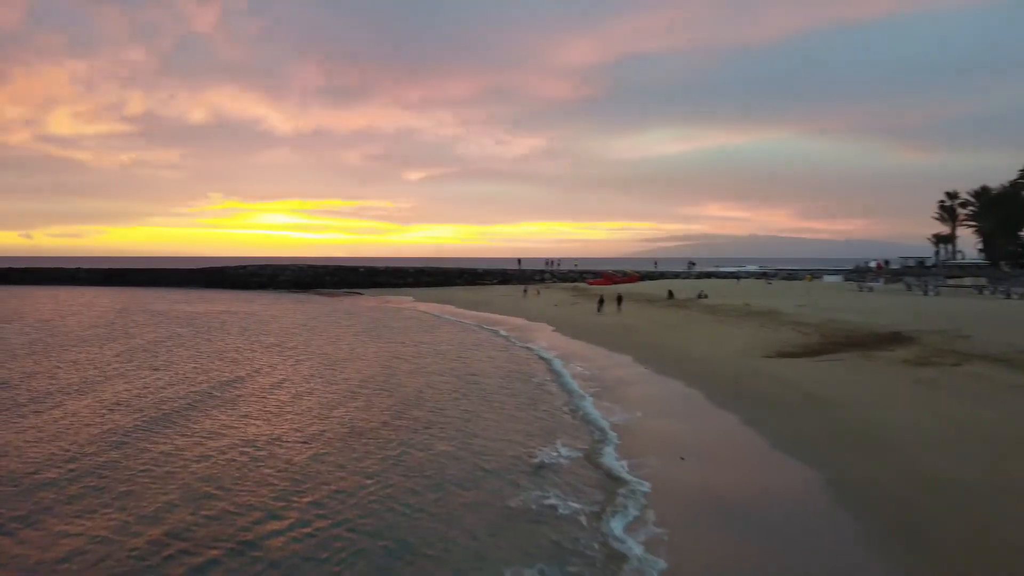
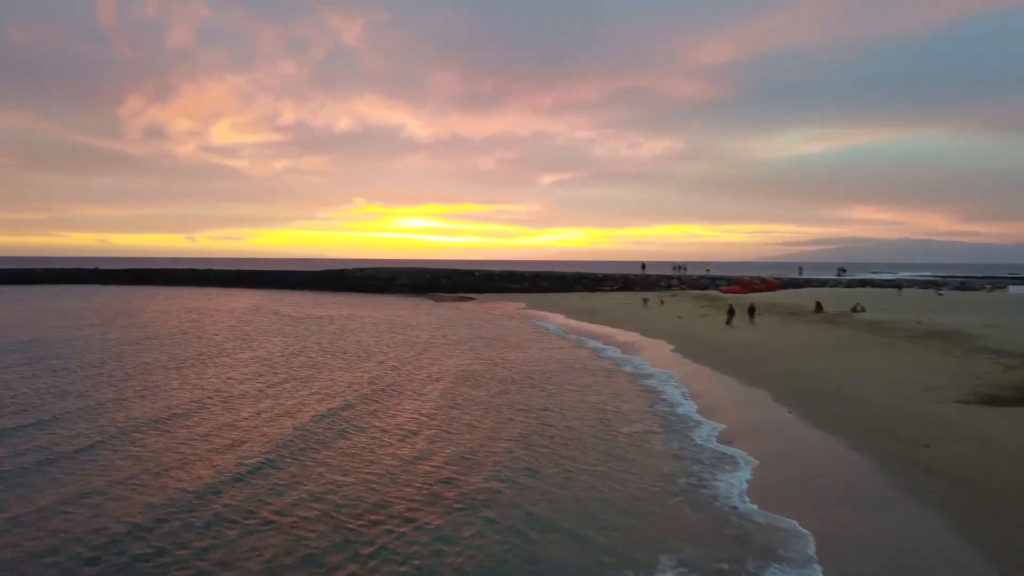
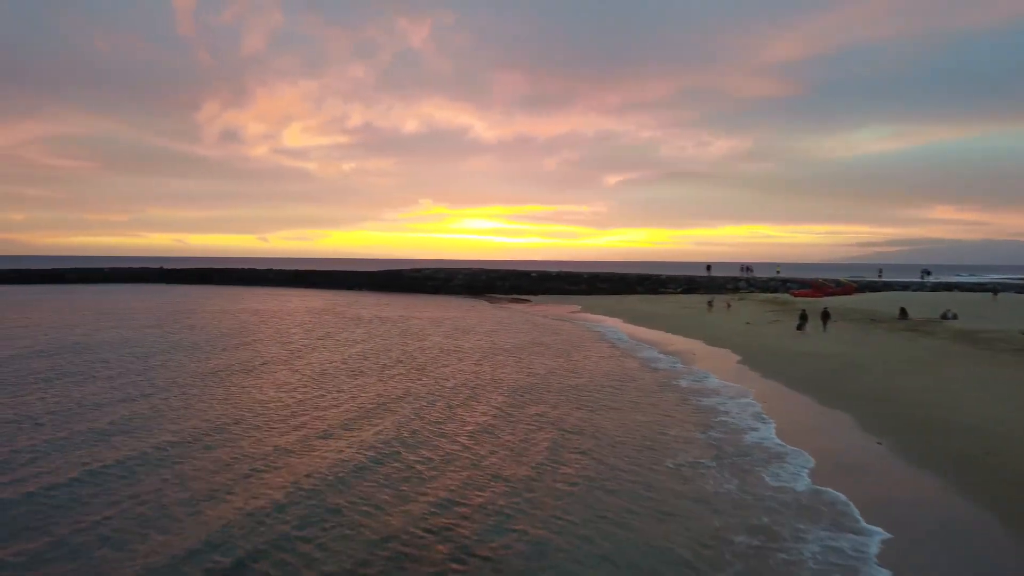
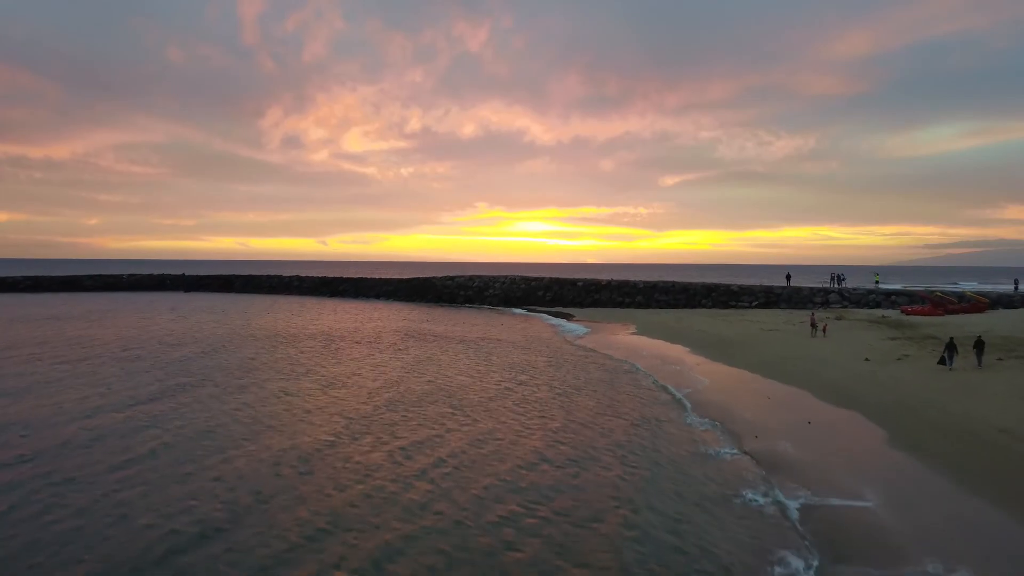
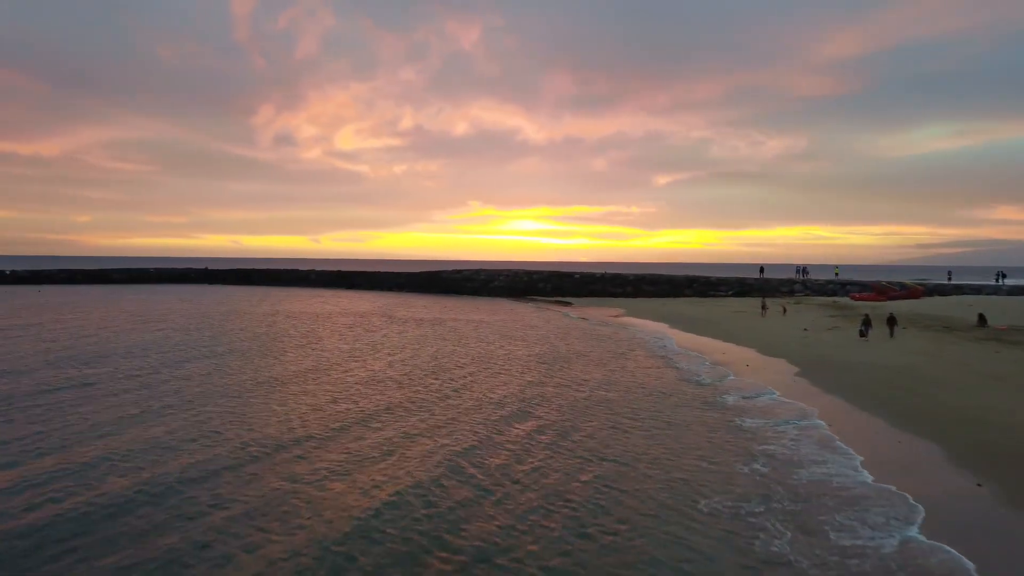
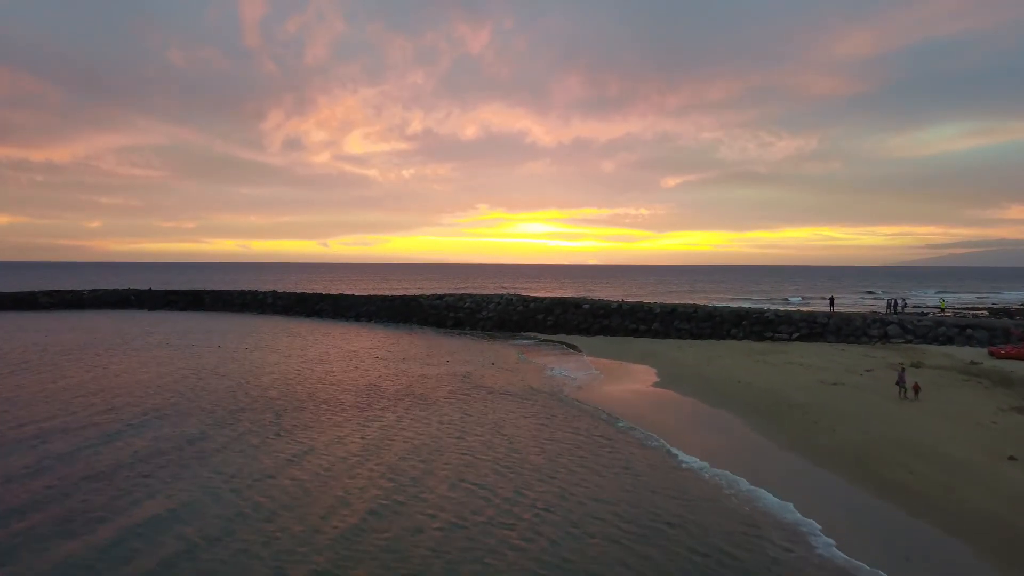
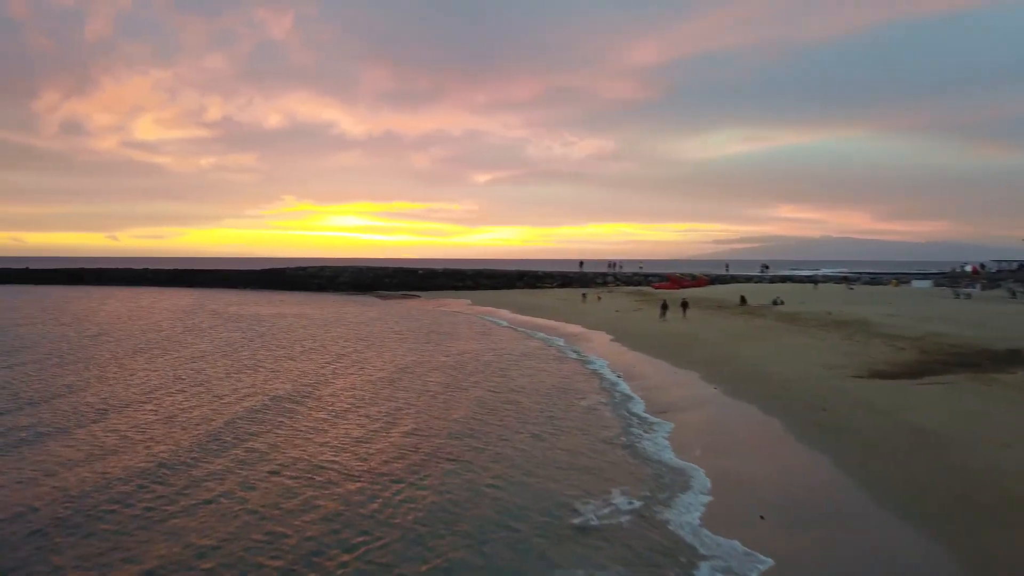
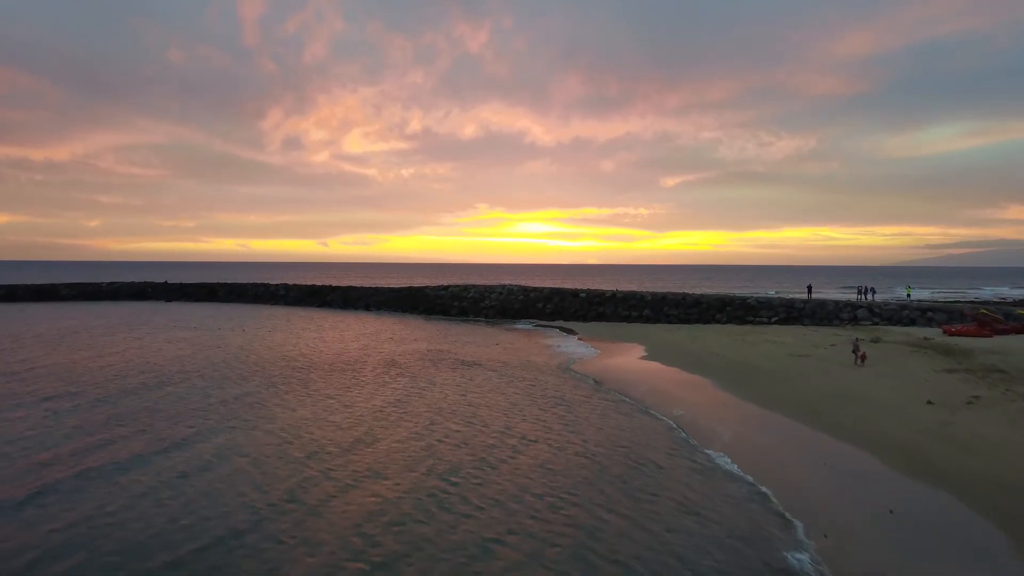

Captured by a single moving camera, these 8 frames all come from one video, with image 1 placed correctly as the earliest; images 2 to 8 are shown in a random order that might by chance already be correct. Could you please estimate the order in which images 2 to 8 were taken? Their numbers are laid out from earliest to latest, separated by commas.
7, 2, 3, 5, 4, 8, 6
